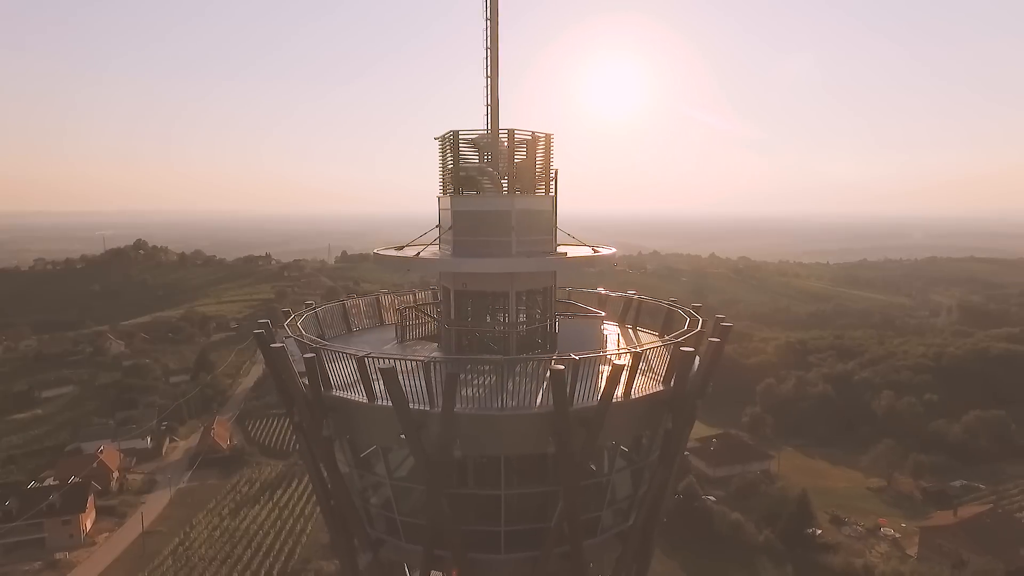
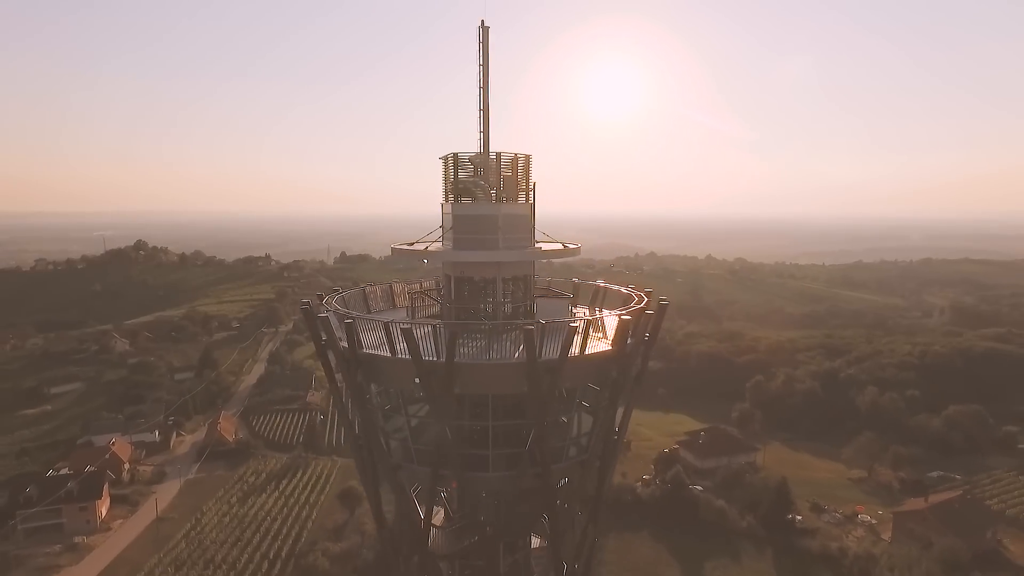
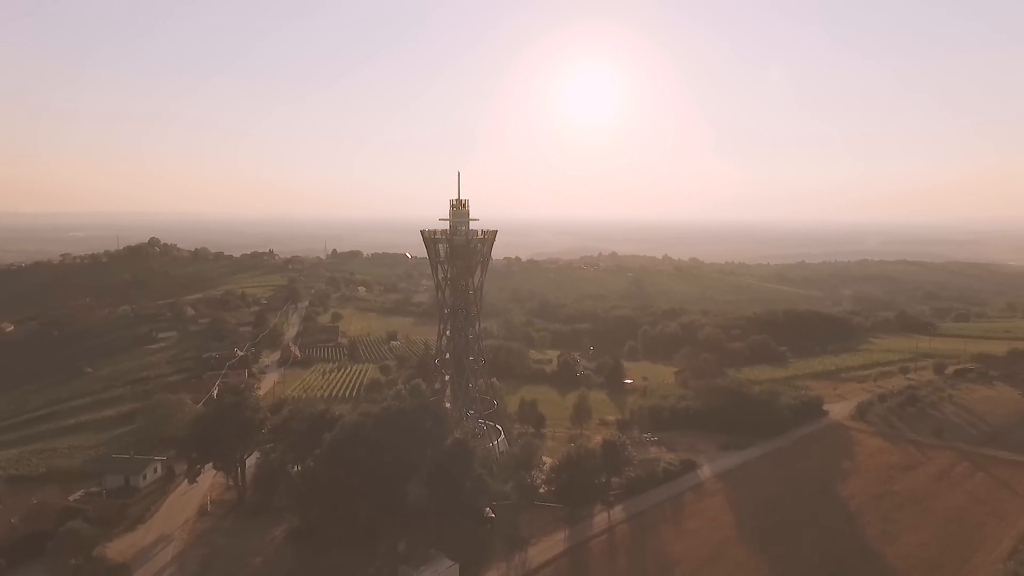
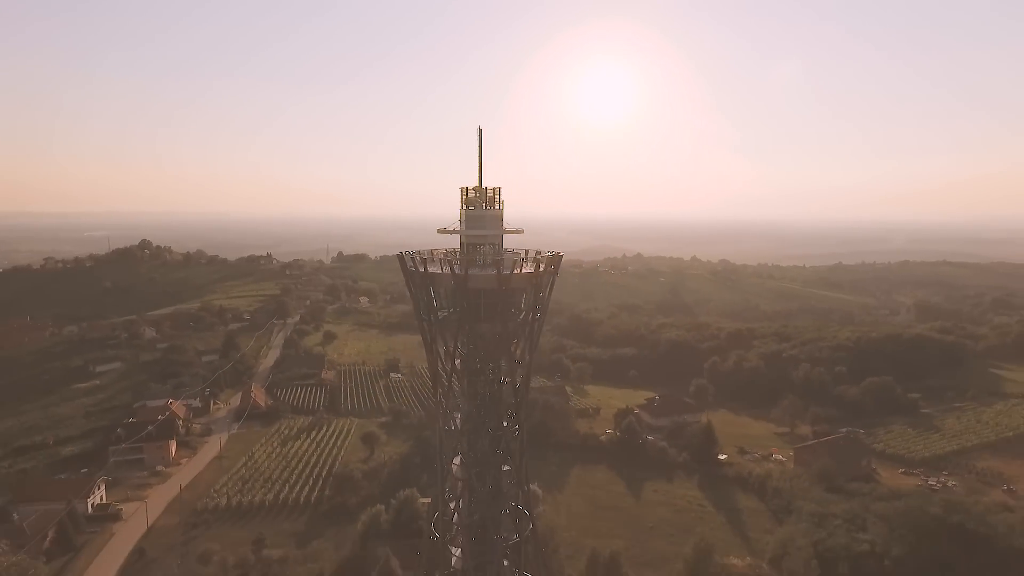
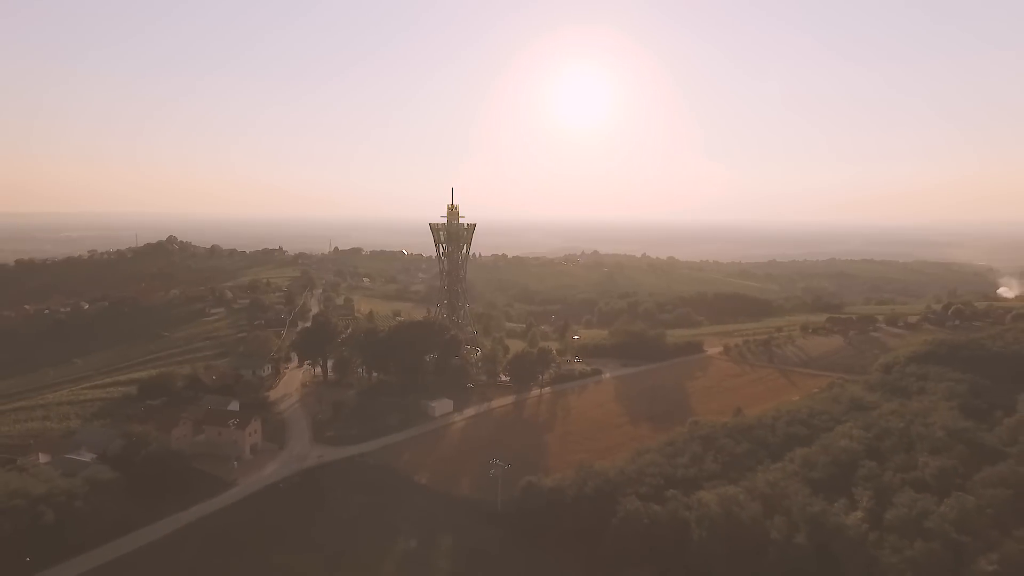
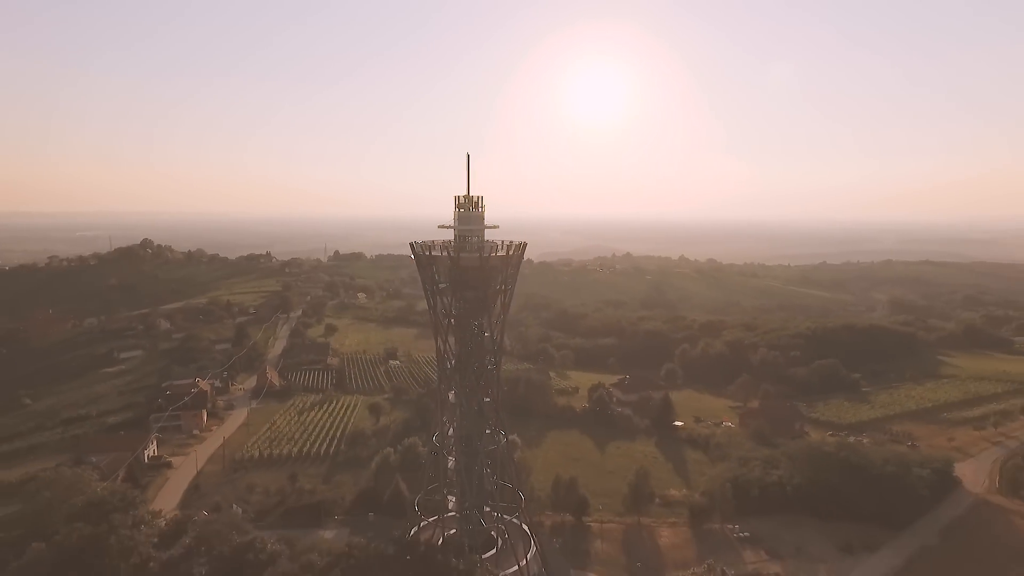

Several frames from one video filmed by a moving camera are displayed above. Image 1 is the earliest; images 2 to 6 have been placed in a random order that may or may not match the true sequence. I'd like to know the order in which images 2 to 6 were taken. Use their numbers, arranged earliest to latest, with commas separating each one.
2, 4, 6, 3, 5
